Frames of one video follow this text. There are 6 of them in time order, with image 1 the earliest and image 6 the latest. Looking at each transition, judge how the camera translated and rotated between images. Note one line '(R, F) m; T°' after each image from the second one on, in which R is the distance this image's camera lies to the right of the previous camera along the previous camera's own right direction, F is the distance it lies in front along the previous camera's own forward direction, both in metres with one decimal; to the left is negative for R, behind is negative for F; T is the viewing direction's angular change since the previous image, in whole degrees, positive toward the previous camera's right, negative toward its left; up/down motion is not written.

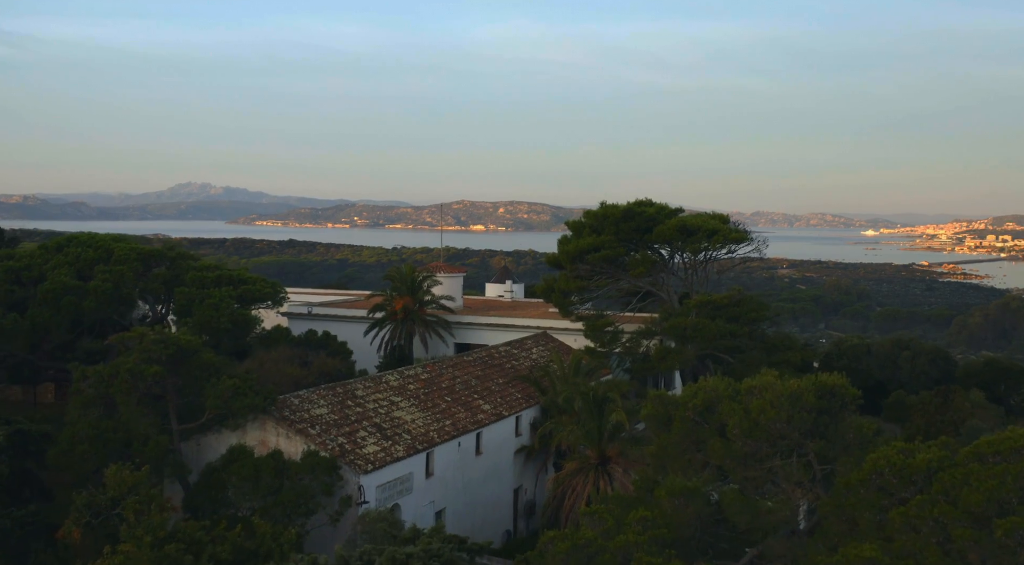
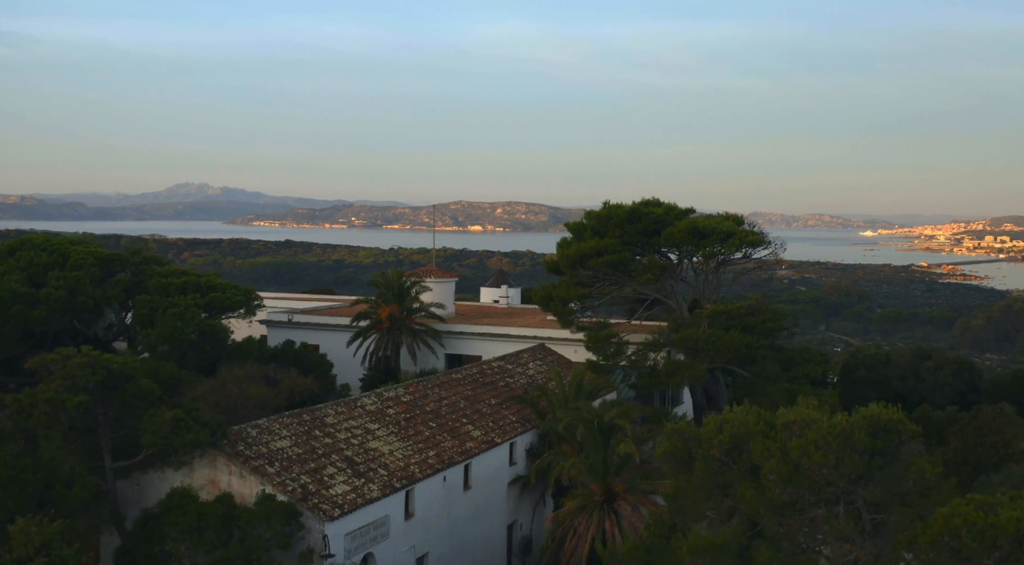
(+0.1, +2.8) m; 0°
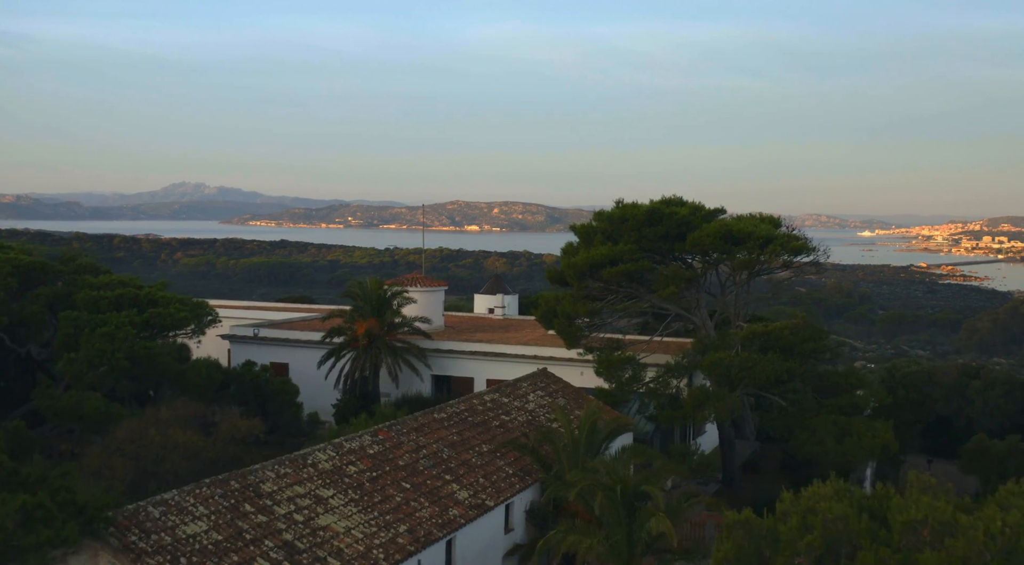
(0.0, +4.6) m; 0°
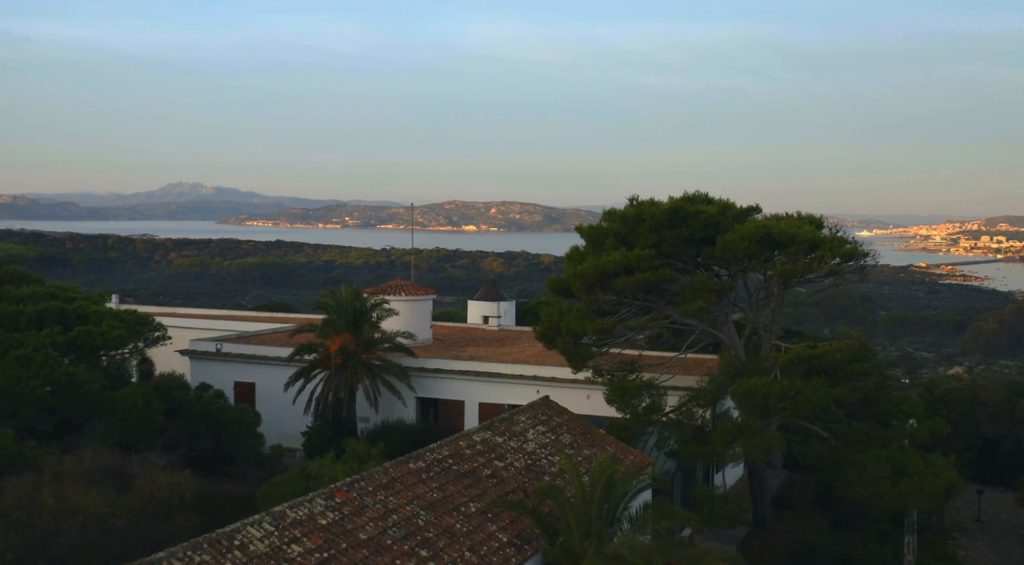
(0.0, +3.8) m; 0°
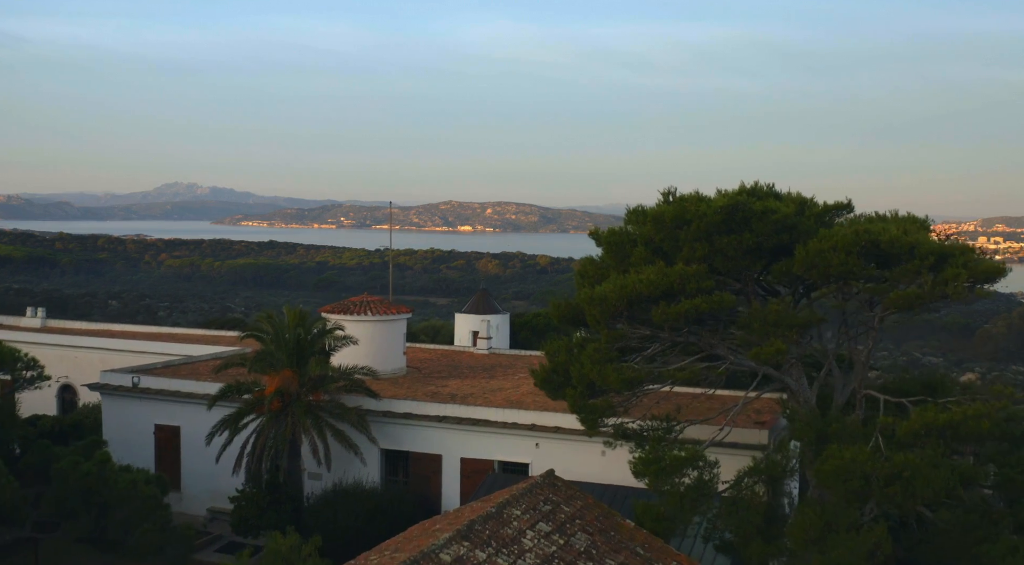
(+0.1, +6.0) m; 0°
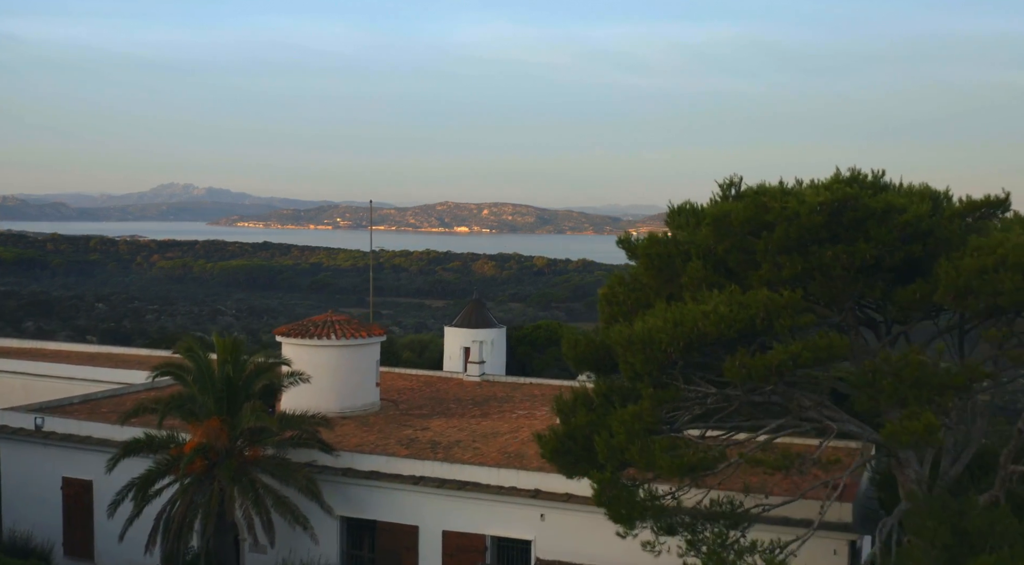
(0.0, +4.7) m; 0°
